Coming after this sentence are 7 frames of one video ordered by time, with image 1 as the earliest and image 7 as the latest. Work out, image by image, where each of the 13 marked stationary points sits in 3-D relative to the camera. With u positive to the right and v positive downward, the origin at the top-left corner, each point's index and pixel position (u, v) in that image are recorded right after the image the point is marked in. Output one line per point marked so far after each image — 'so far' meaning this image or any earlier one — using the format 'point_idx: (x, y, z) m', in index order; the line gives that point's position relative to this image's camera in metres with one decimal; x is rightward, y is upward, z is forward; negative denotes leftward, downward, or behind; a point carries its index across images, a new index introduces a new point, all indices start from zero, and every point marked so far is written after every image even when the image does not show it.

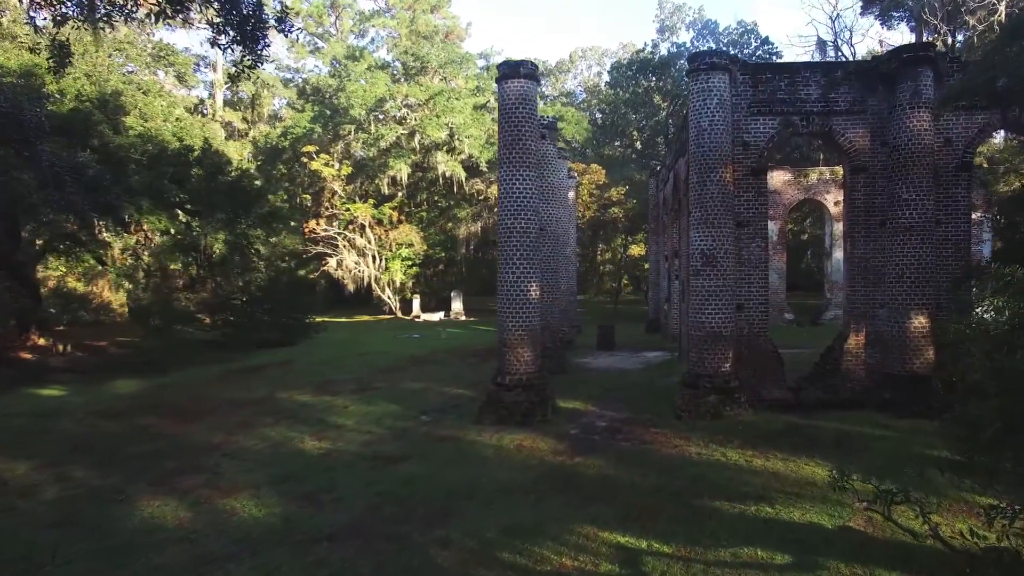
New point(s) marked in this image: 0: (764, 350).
0: (+4.8, -1.2, +10.8) m
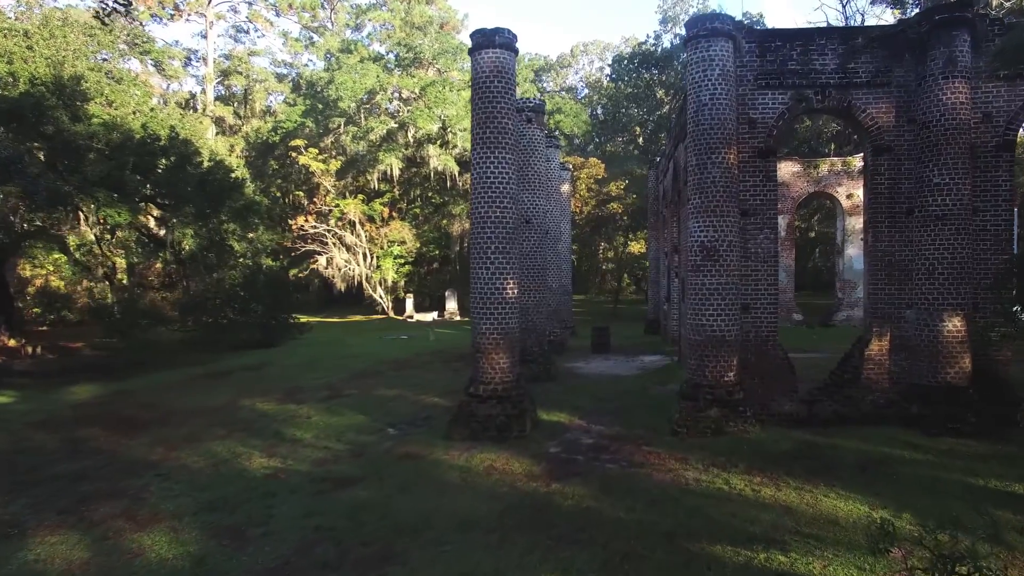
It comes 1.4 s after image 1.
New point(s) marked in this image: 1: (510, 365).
0: (+4.4, -1.1, +9.5) m
1: (0.0, -1.3, +9.7) m
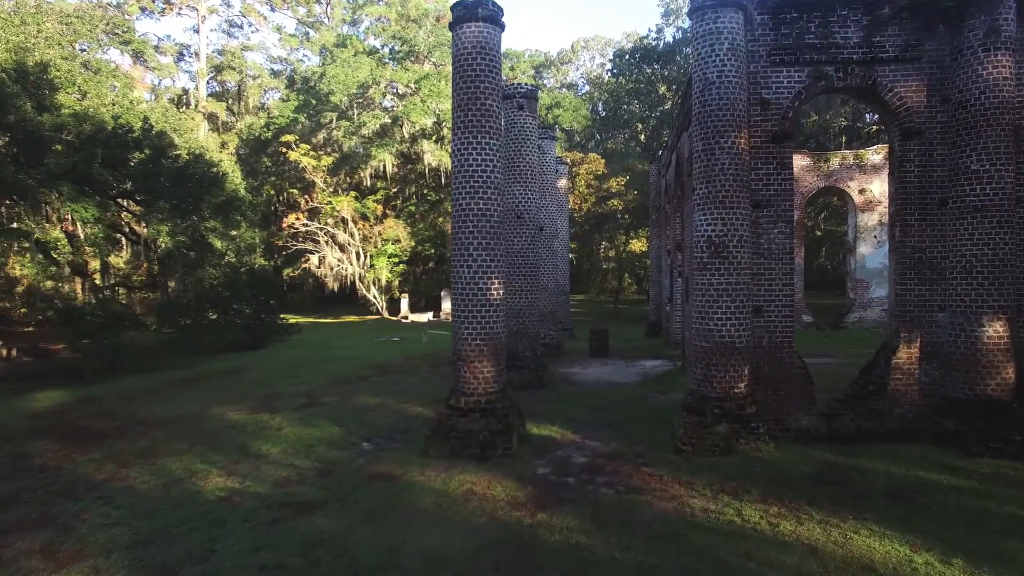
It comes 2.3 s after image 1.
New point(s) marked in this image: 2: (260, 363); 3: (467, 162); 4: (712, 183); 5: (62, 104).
0: (+4.1, -1.2, +8.5) m
1: (-0.3, -1.3, +8.8) m
2: (-8.4, -2.5, +19.1) m
3: (-0.7, +2.0, +8.8) m
4: (+2.9, +1.5, +8.2) m
5: (-12.5, +5.1, +15.9) m
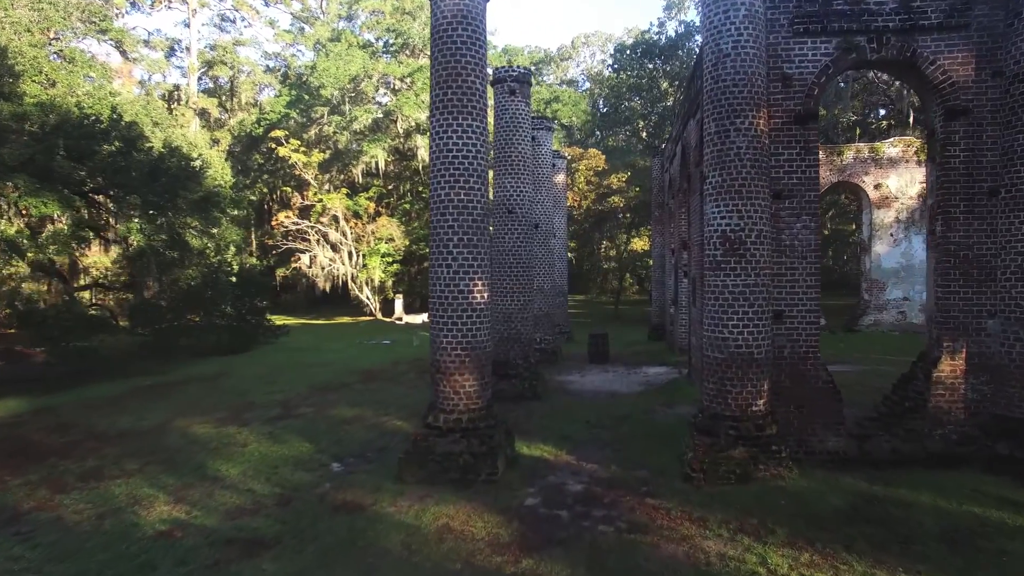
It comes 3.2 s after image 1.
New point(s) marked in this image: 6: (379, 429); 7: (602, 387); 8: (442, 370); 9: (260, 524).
0: (+3.9, -1.2, +7.5) m
1: (-0.4, -1.4, +7.7) m
2: (-8.6, -2.5, +18.0) m
3: (-0.9, +1.9, +7.8) m
4: (+2.7, +1.5, +7.1) m
5: (-12.7, +5.1, +14.8) m
6: (-2.4, -2.5, +10.3) m
7: (+1.9, -2.1, +12.3) m
8: (-0.9, -1.1, +7.7) m
9: (-3.0, -2.9, +6.9) m
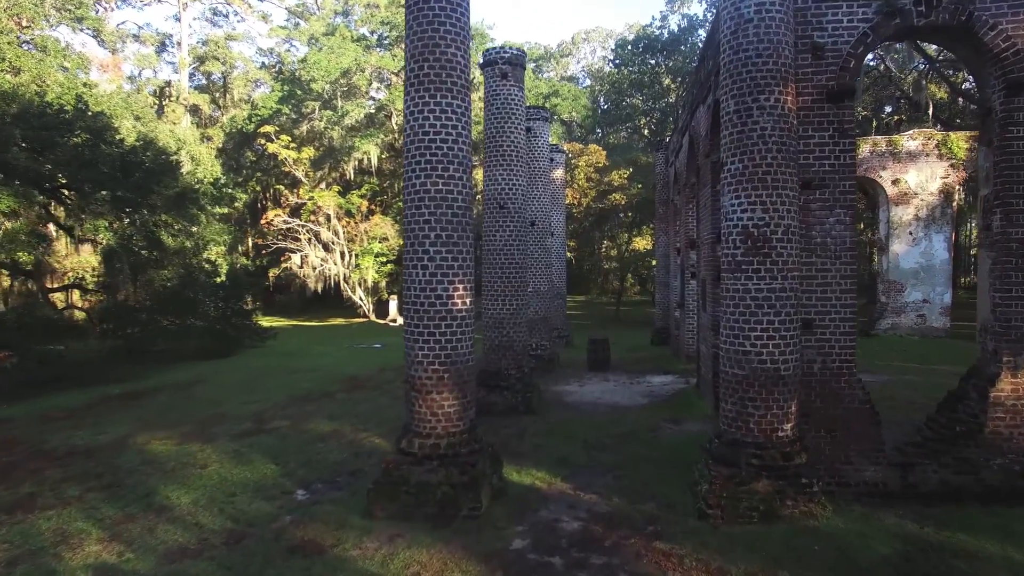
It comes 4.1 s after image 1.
0: (+3.8, -1.2, +6.4) m
1: (-0.6, -1.4, +6.7) m
2: (-8.7, -2.6, +17.0) m
3: (-1.0, +1.9, +6.7) m
4: (+2.5, +1.4, +6.1) m
5: (-12.8, +5.0, +13.8) m
6: (-2.5, -2.6, +9.2) m
7: (+1.8, -2.2, +11.3) m
8: (-1.1, -1.2, +6.6) m
9: (-3.2, -2.9, +5.9) m
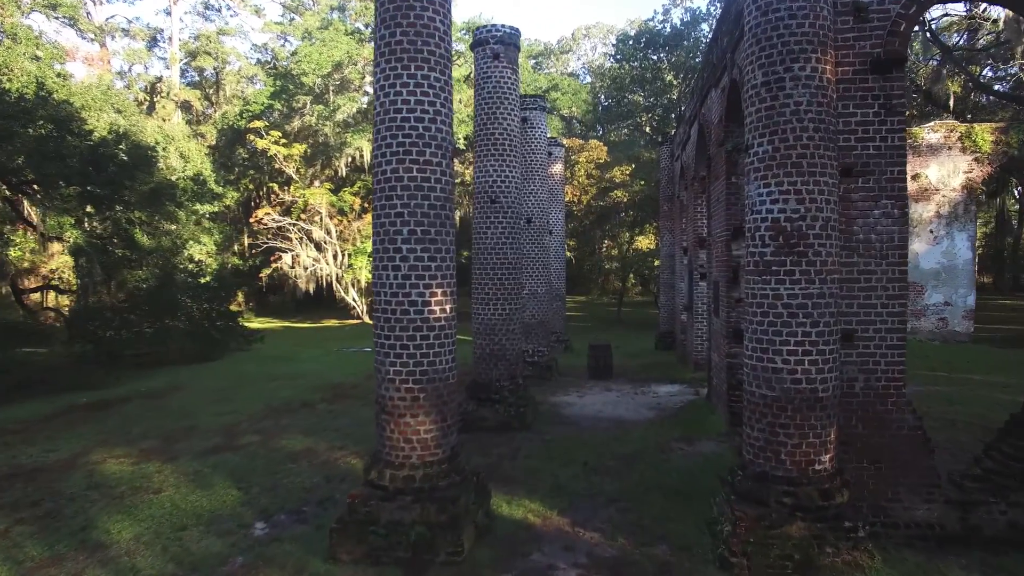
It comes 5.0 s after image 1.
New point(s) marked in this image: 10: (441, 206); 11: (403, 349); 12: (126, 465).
0: (+3.7, -1.3, +5.4) m
1: (-0.7, -1.5, +5.7) m
2: (-8.9, -2.6, +16.1) m
3: (-1.2, +1.8, +5.8) m
4: (+2.4, +1.4, +5.1) m
5: (-12.9, +5.0, +12.8) m
6: (-2.7, -2.6, +8.3) m
7: (+1.7, -2.2, +10.3) m
8: (-1.2, -1.2, +5.7) m
9: (-3.3, -2.9, +4.9) m
10: (-0.7, +0.8, +5.8) m
11: (-1.1, -0.6, +5.7) m
12: (-6.1, -2.8, +9.1) m
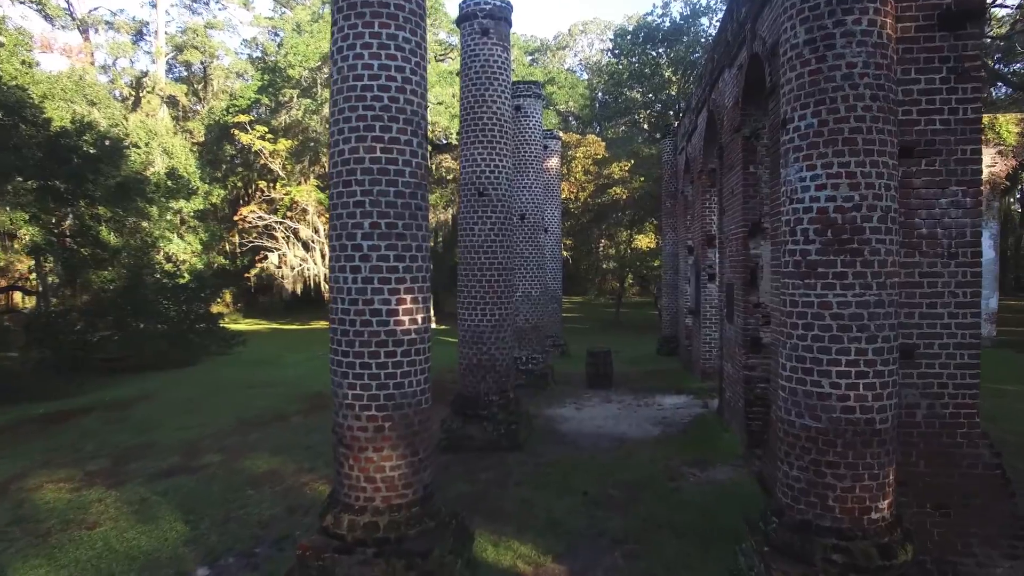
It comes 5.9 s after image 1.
0: (+3.5, -1.3, +4.5) m
1: (-0.8, -1.5, +4.7) m
2: (-9.0, -2.6, +15.0) m
3: (-1.3, +1.8, +4.7) m
4: (+2.3, +1.3, +4.1) m
5: (-13.1, +4.9, +11.8) m
6: (-2.8, -2.7, +7.2) m
7: (+1.5, -2.3, +9.3) m
8: (-1.3, -1.2, +4.7) m
9: (-3.4, -3.0, +3.9) m
10: (-0.8, +0.8, +4.8) m
11: (-1.2, -0.6, +4.7) m
12: (-6.3, -2.9, +8.0) m
